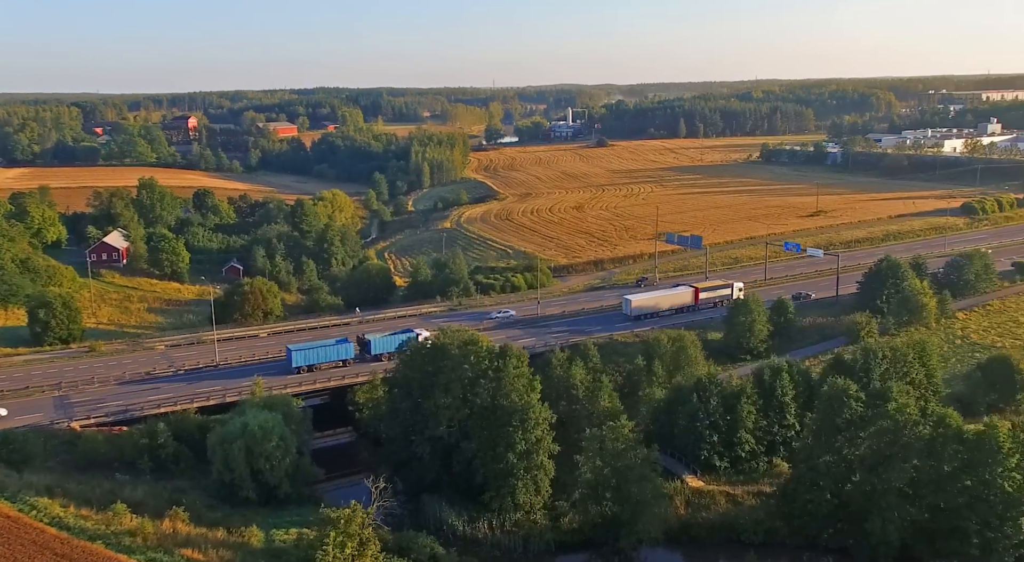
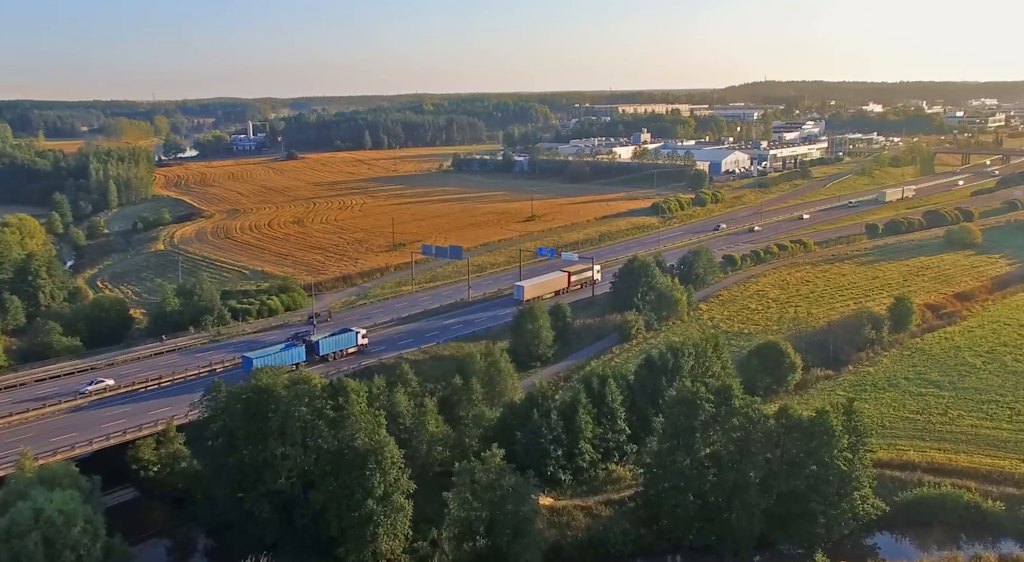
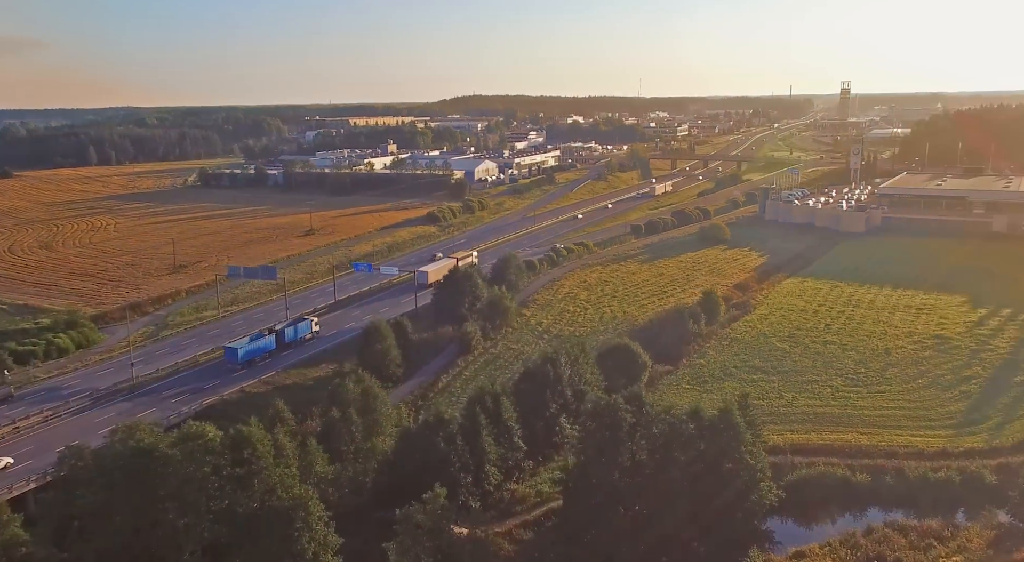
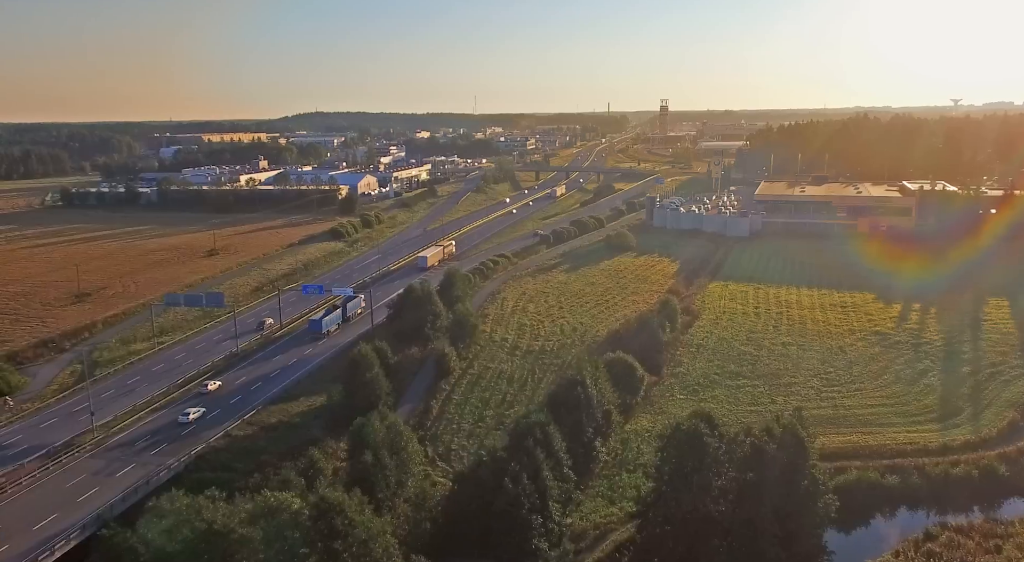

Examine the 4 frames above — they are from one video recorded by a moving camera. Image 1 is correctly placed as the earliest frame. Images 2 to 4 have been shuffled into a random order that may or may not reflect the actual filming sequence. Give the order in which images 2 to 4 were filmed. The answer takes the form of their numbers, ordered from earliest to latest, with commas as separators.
2, 3, 4
